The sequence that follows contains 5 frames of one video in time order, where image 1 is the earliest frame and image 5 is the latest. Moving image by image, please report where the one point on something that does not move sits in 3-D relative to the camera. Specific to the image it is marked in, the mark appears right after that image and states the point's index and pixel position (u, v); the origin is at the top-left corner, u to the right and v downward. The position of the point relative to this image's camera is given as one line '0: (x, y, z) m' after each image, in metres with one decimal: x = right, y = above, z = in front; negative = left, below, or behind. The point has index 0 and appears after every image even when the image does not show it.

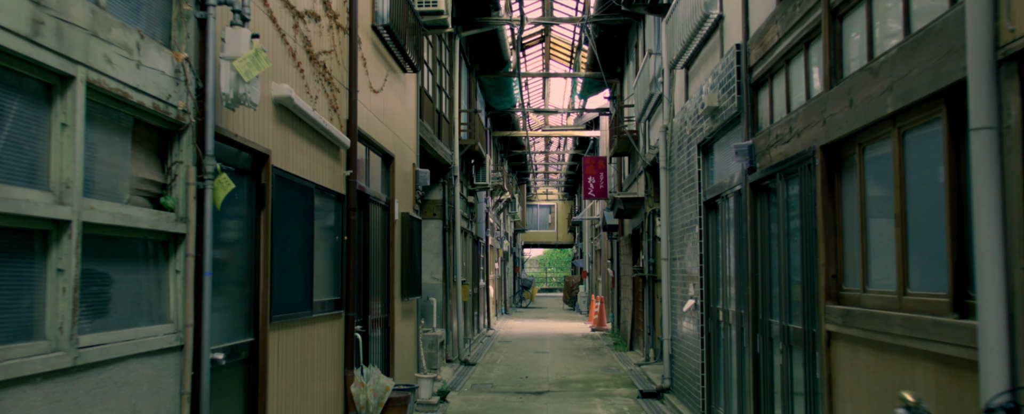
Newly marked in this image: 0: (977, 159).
0: (+1.5, +0.2, +2.6) m
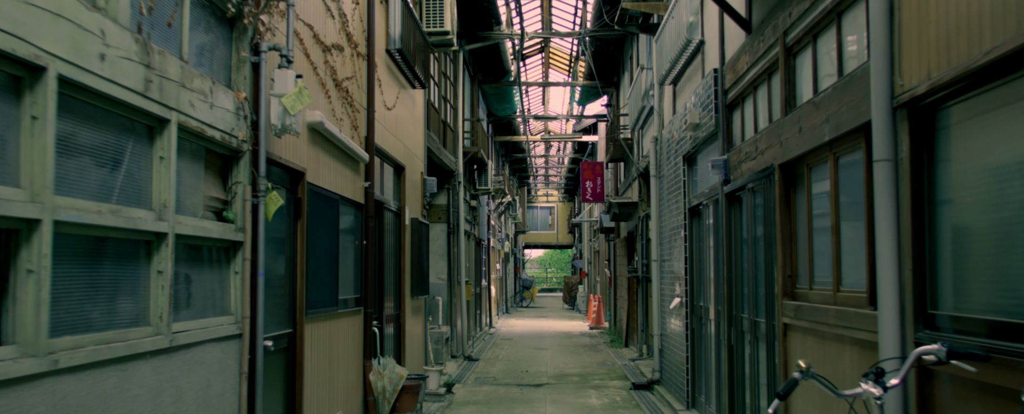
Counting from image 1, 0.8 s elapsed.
0: (+1.5, +0.1, +3.3) m
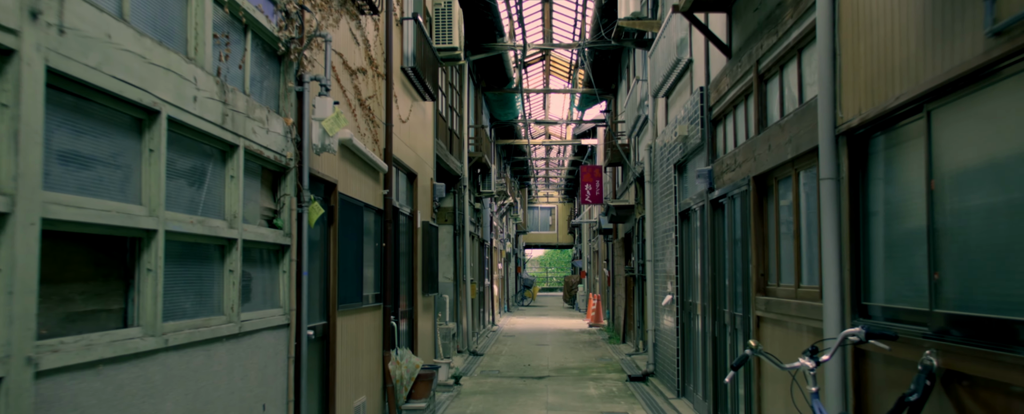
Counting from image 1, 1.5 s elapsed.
0: (+1.5, 0.0, +4.0) m
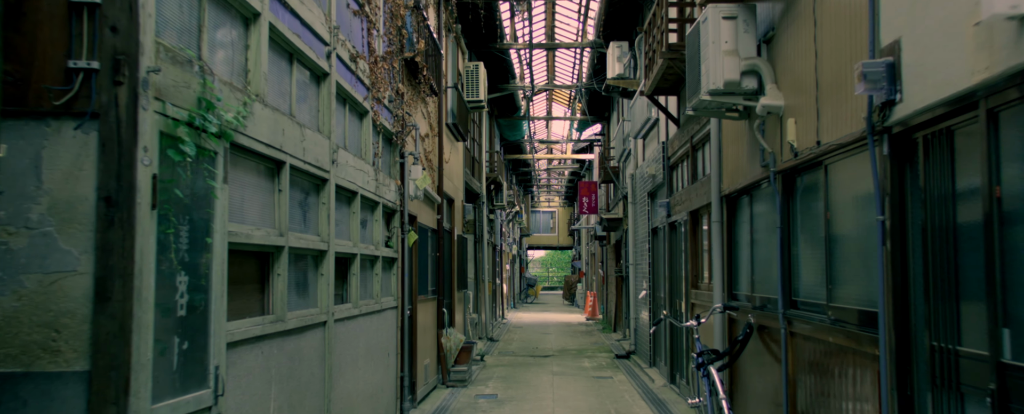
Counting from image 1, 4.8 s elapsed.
0: (+1.7, -0.2, +7.0) m
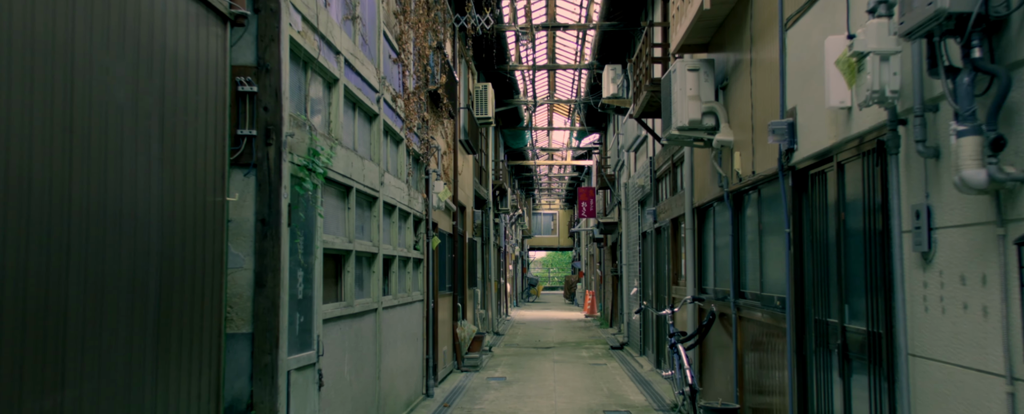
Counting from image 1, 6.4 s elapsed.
0: (+1.8, -0.3, +8.5) m
